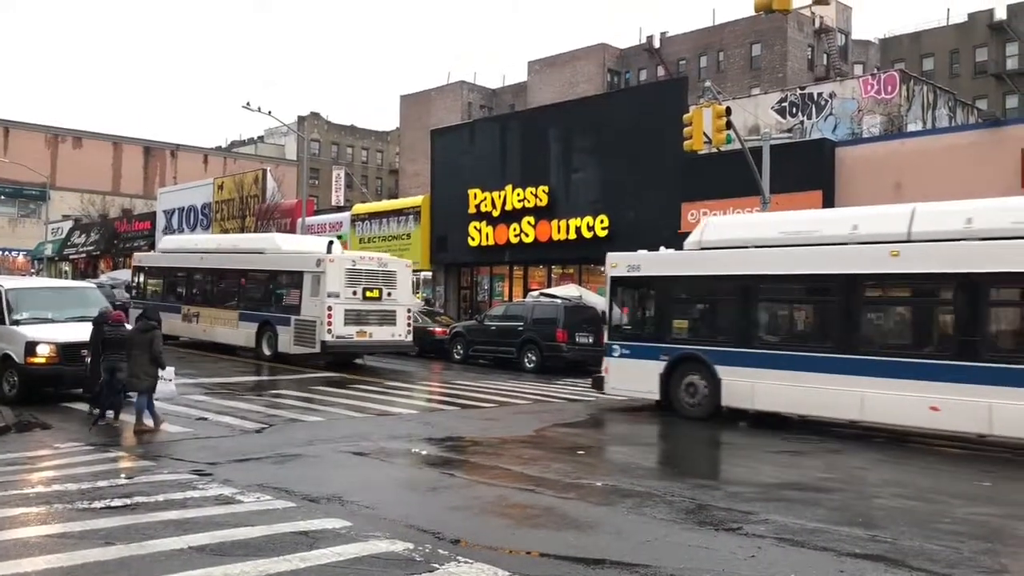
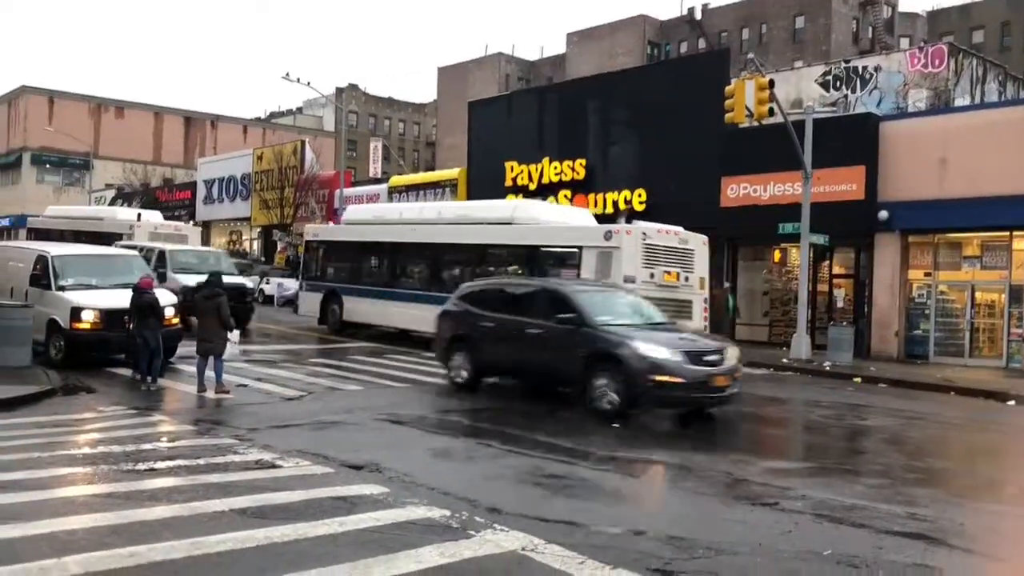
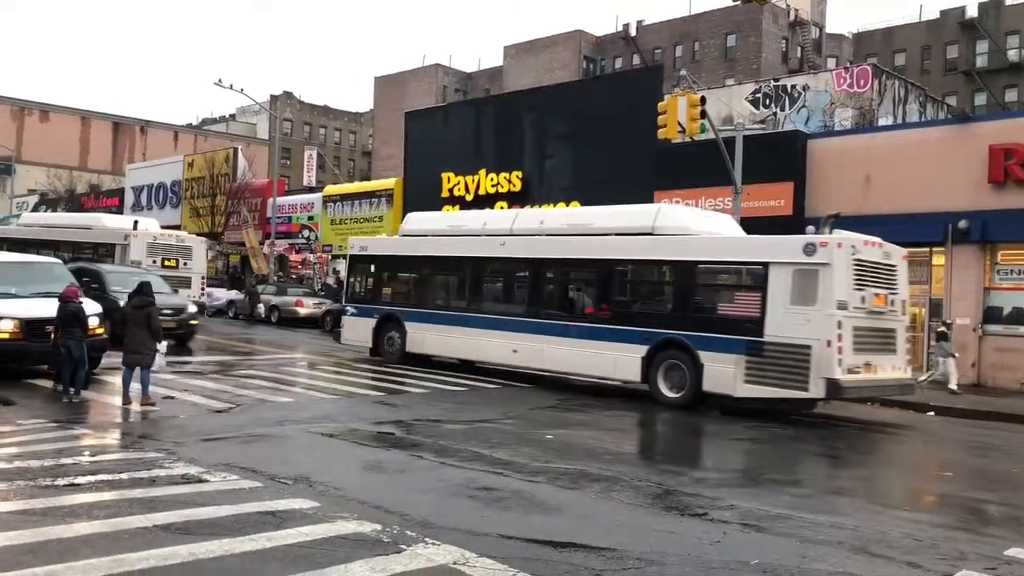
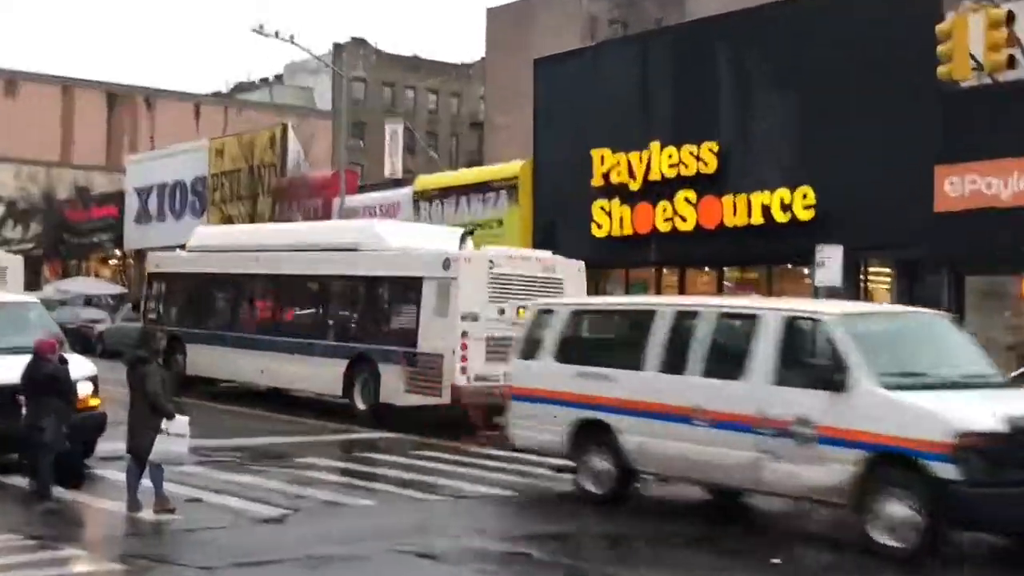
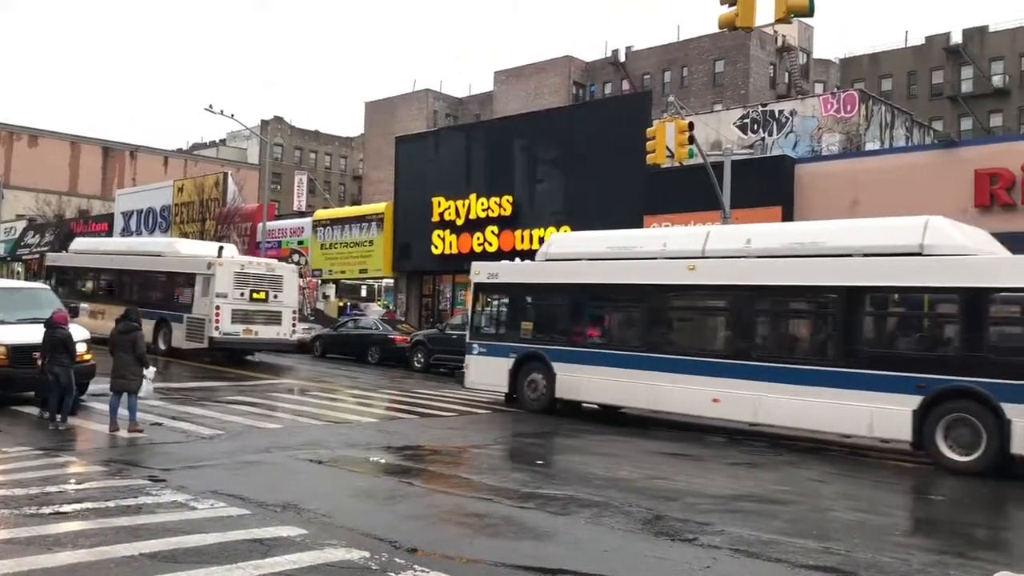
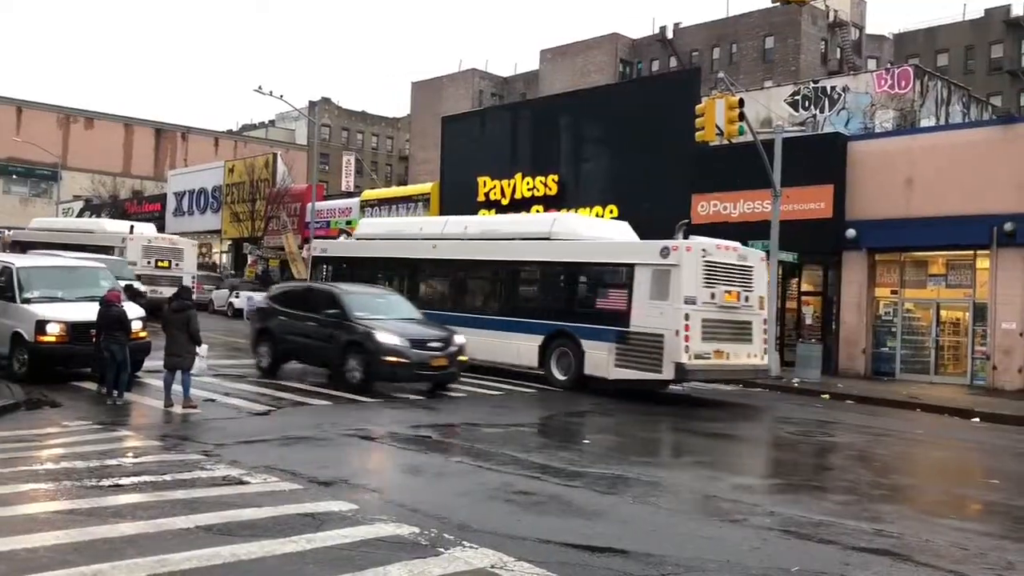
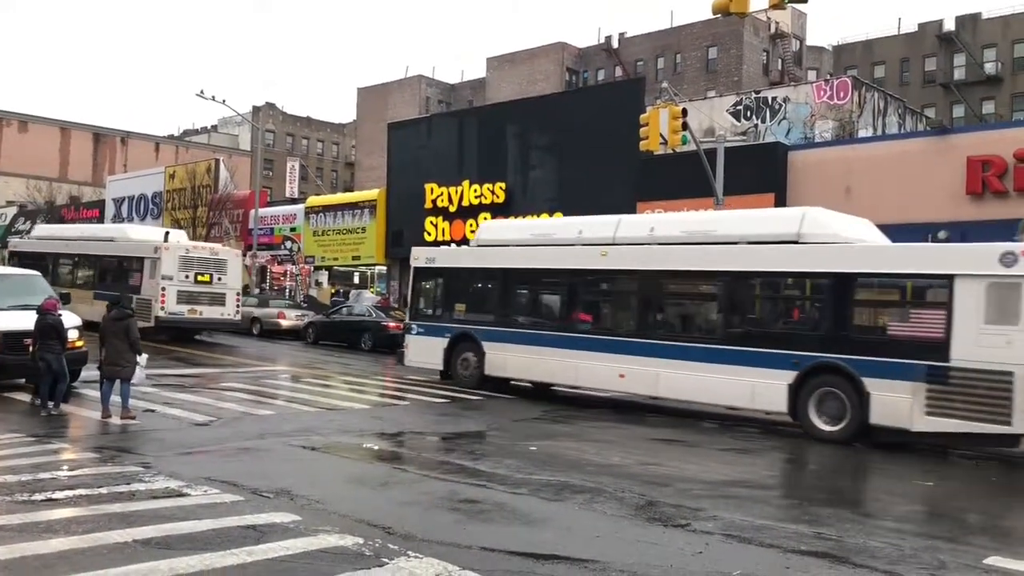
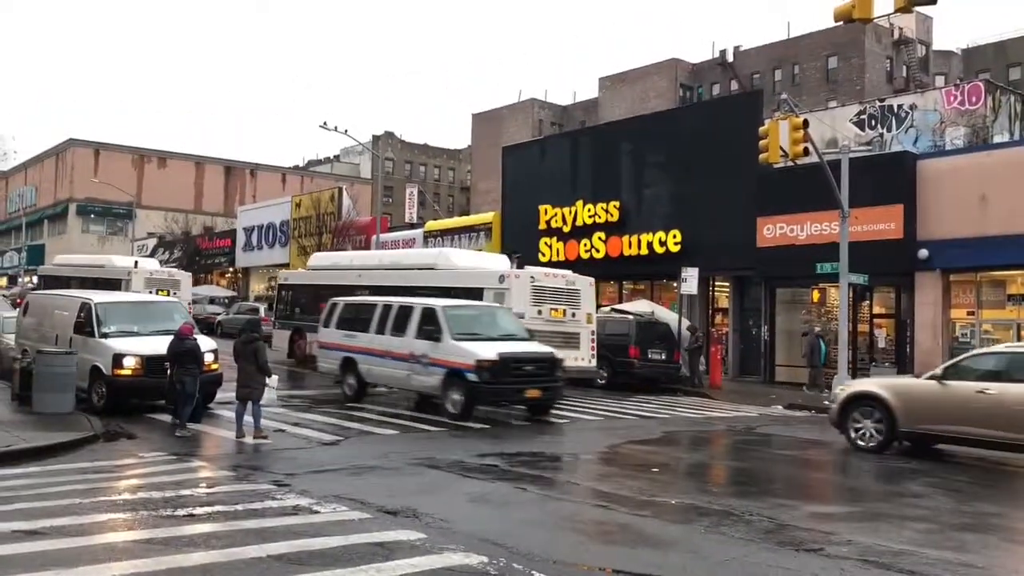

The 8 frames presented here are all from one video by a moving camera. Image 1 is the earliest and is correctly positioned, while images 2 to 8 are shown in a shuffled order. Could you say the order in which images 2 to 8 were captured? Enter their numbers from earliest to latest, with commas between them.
5, 7, 3, 6, 2, 8, 4
